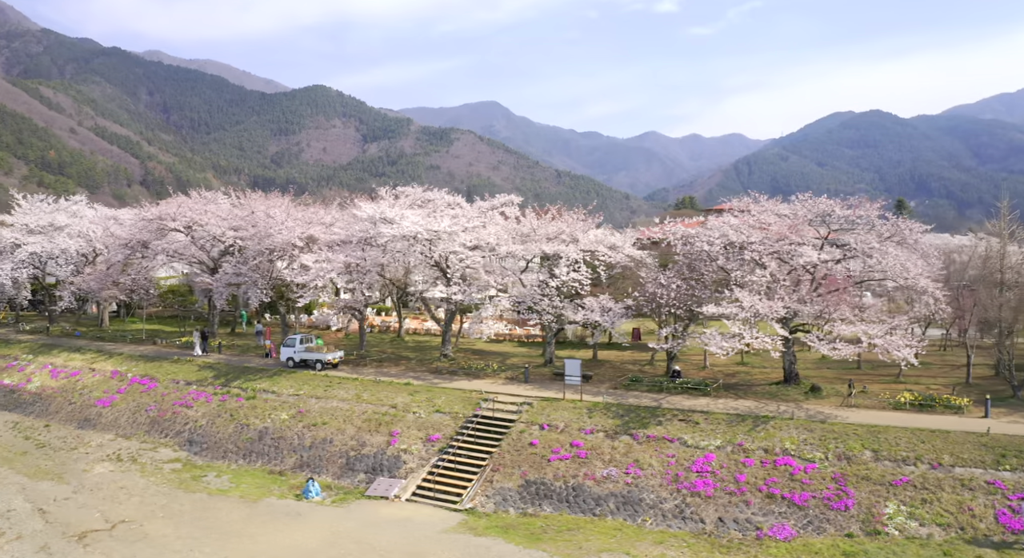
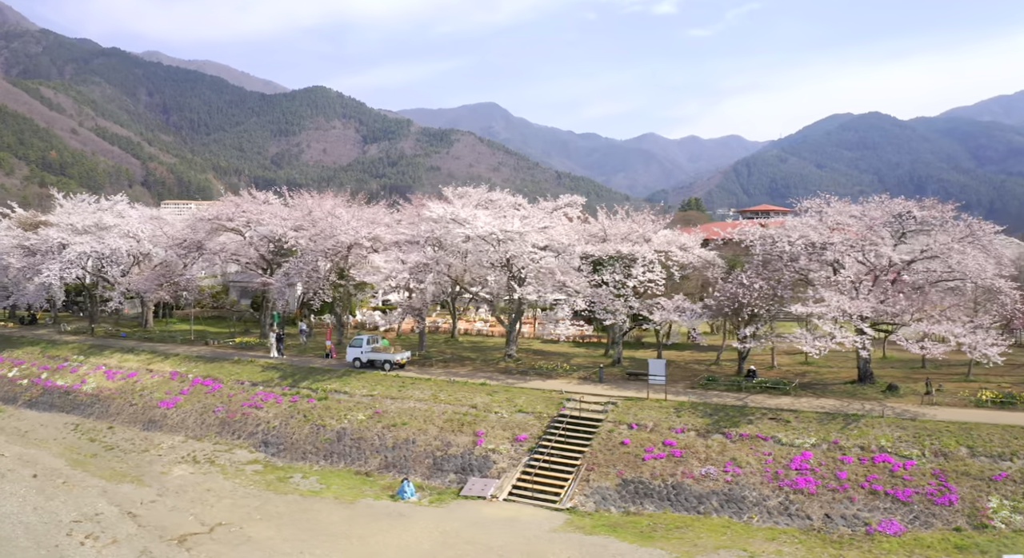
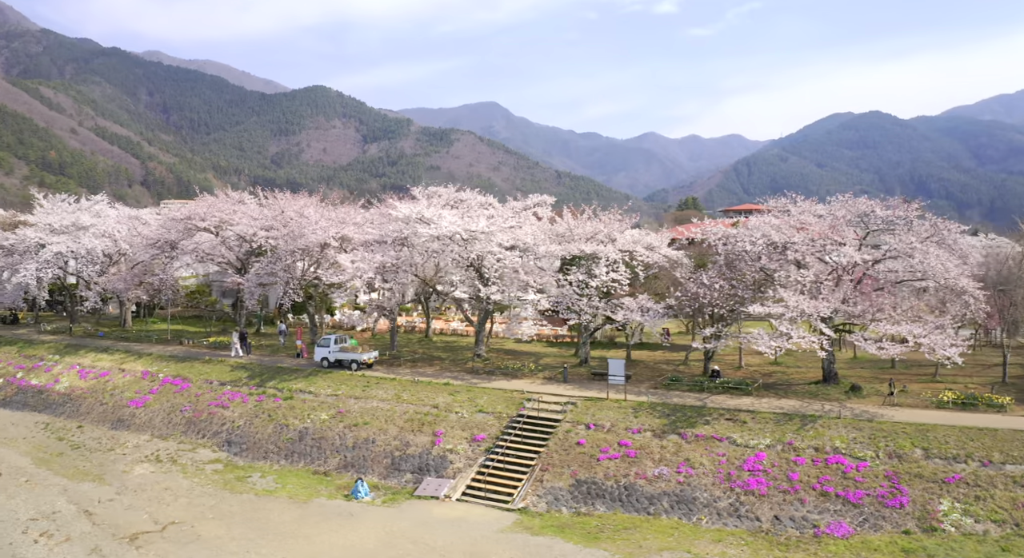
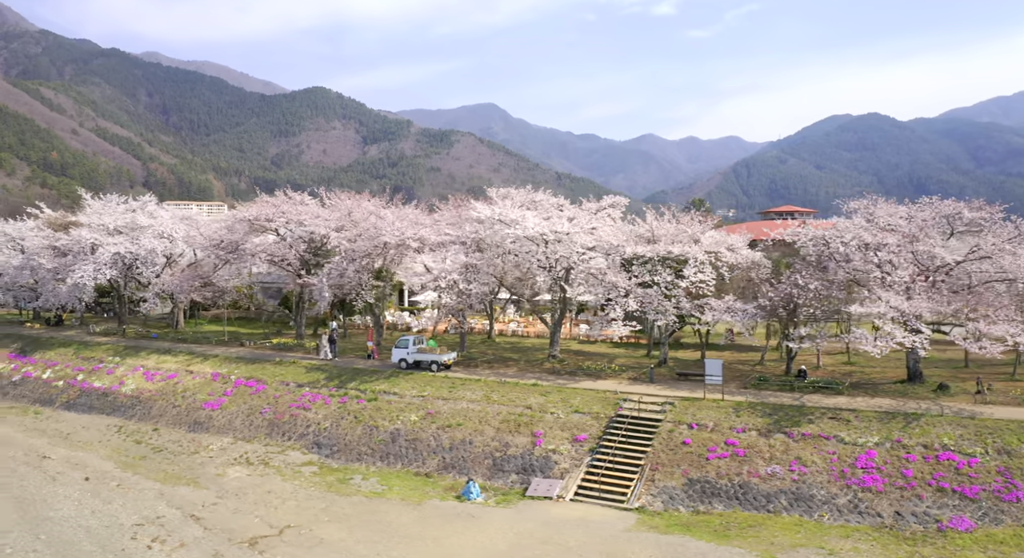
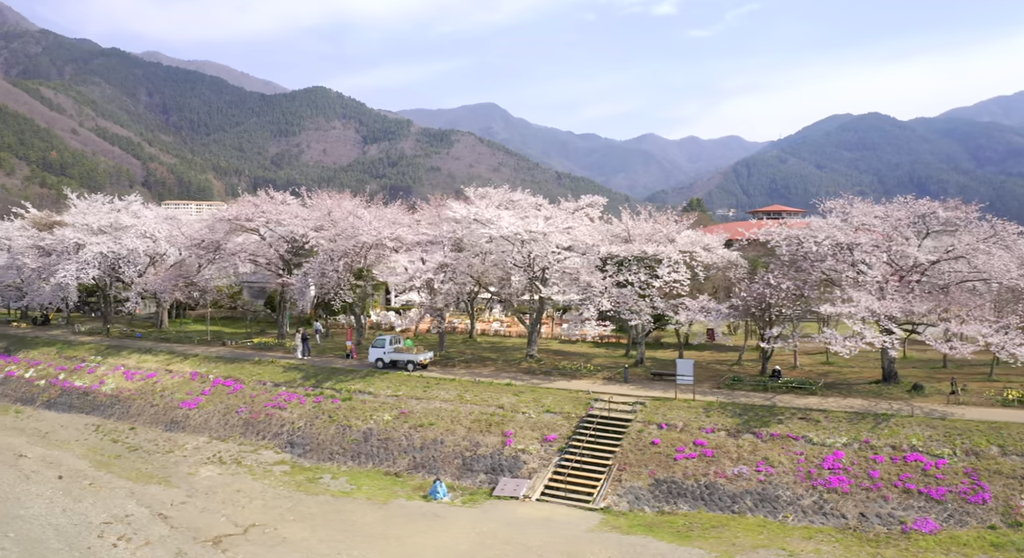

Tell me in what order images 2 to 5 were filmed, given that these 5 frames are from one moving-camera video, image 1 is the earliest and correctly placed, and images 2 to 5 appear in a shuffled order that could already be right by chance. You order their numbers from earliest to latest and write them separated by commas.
3, 2, 5, 4
